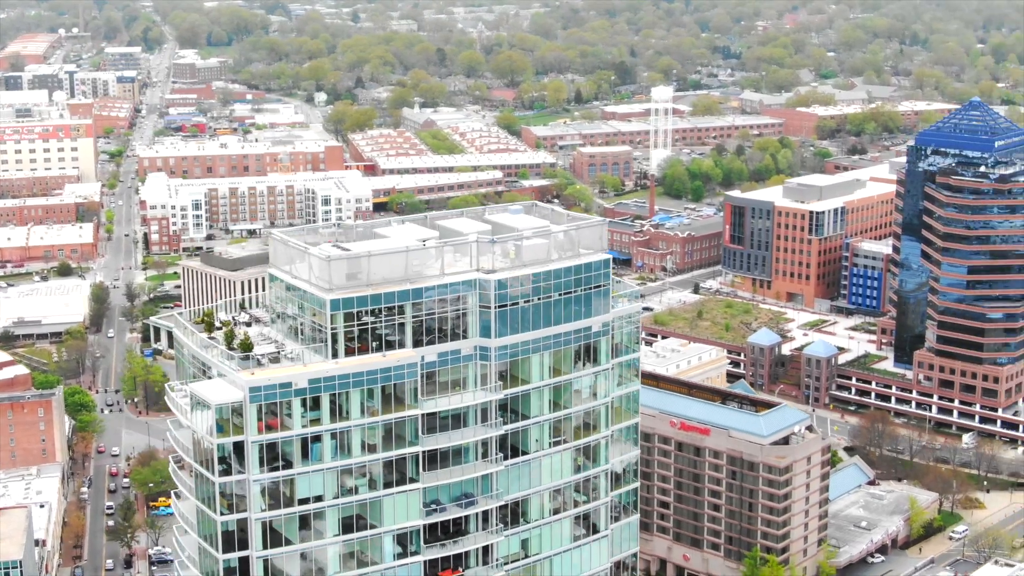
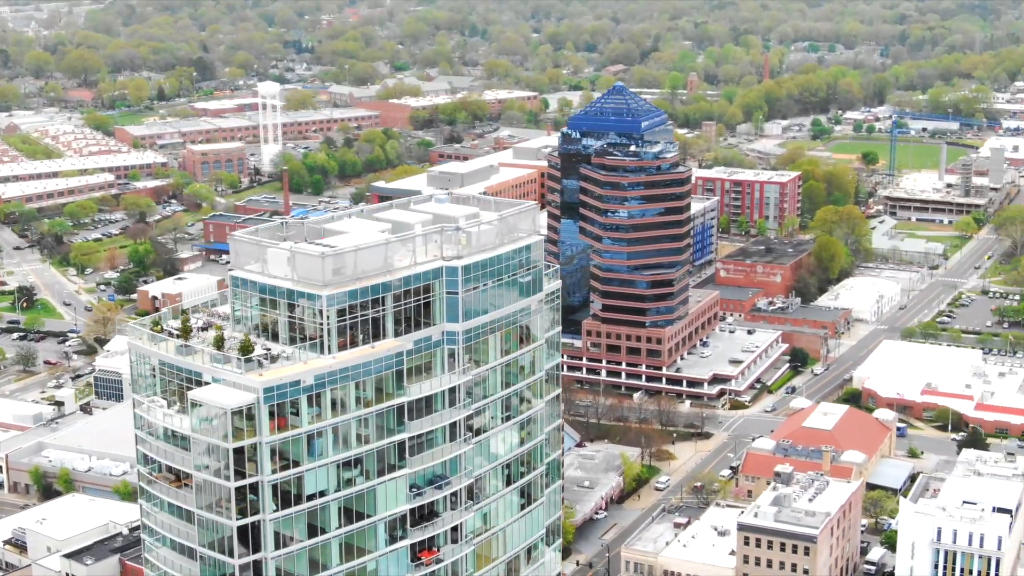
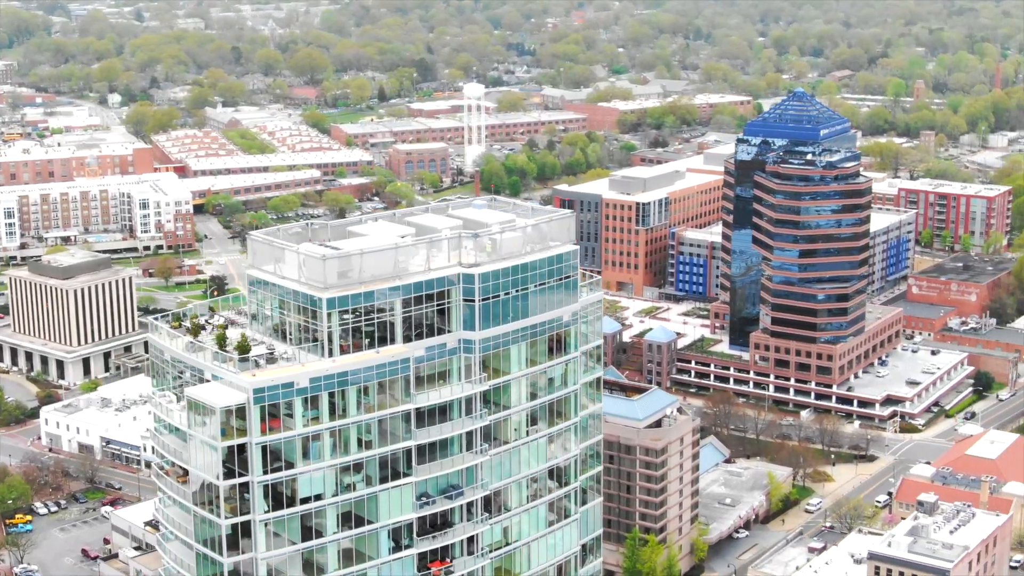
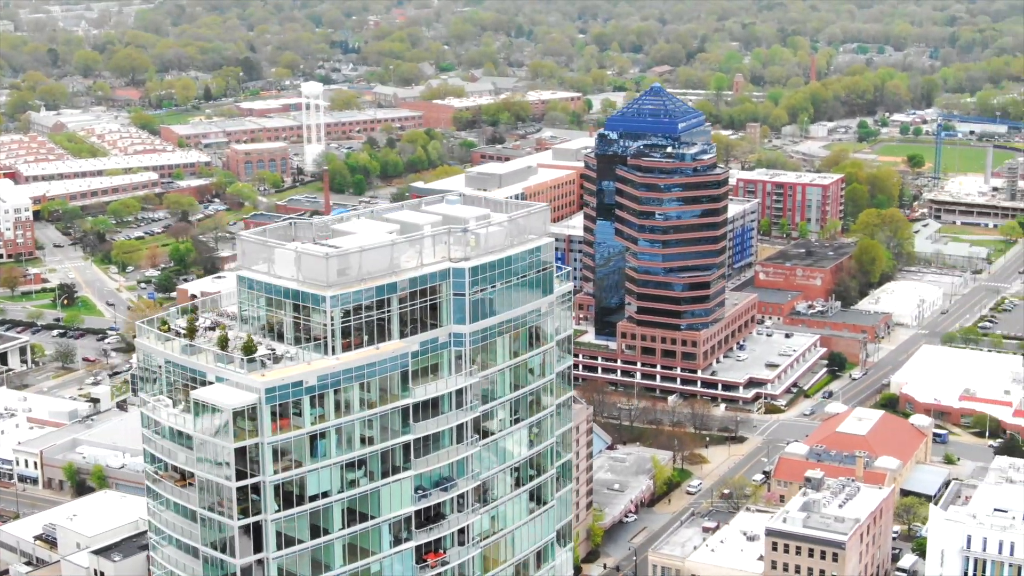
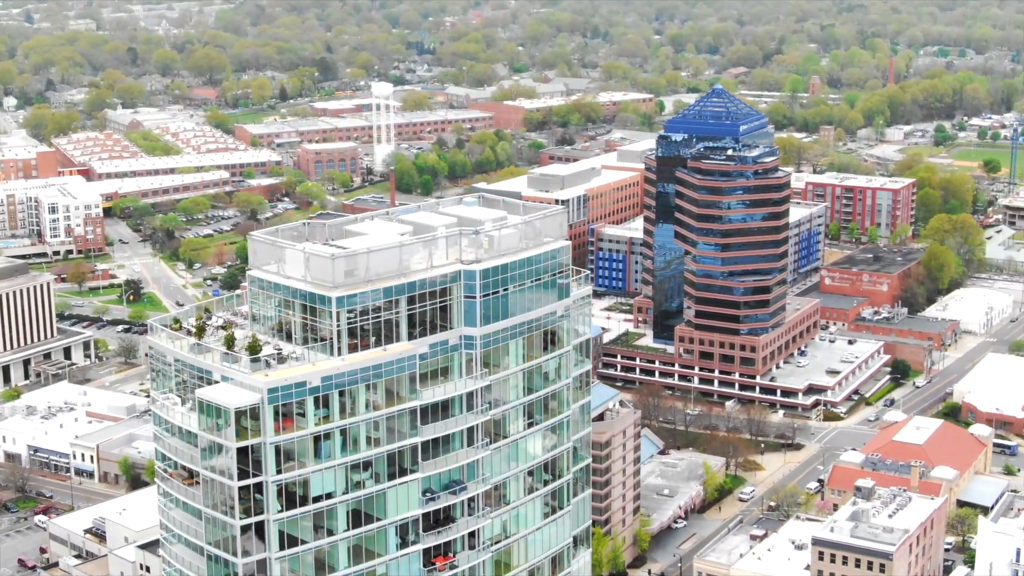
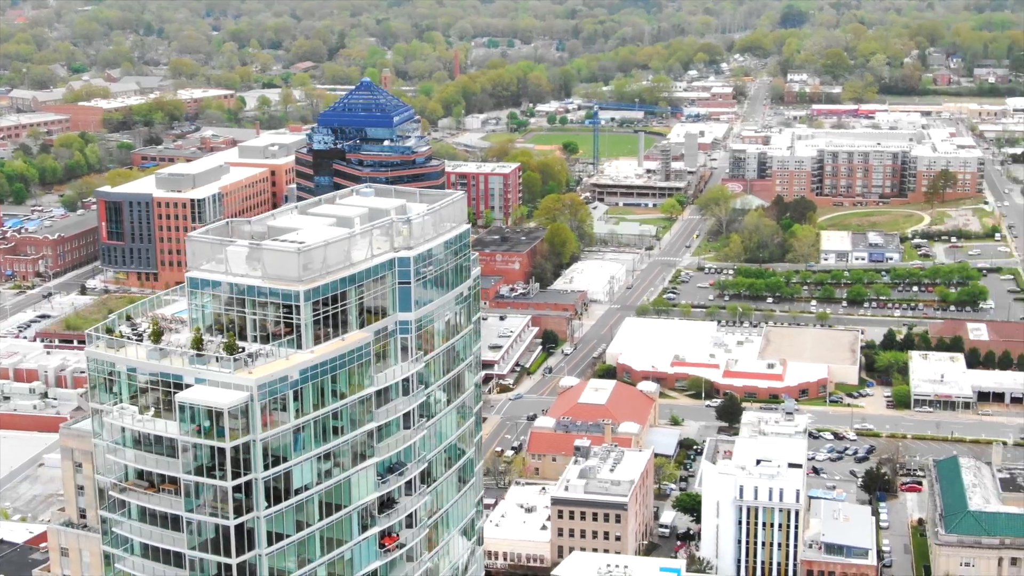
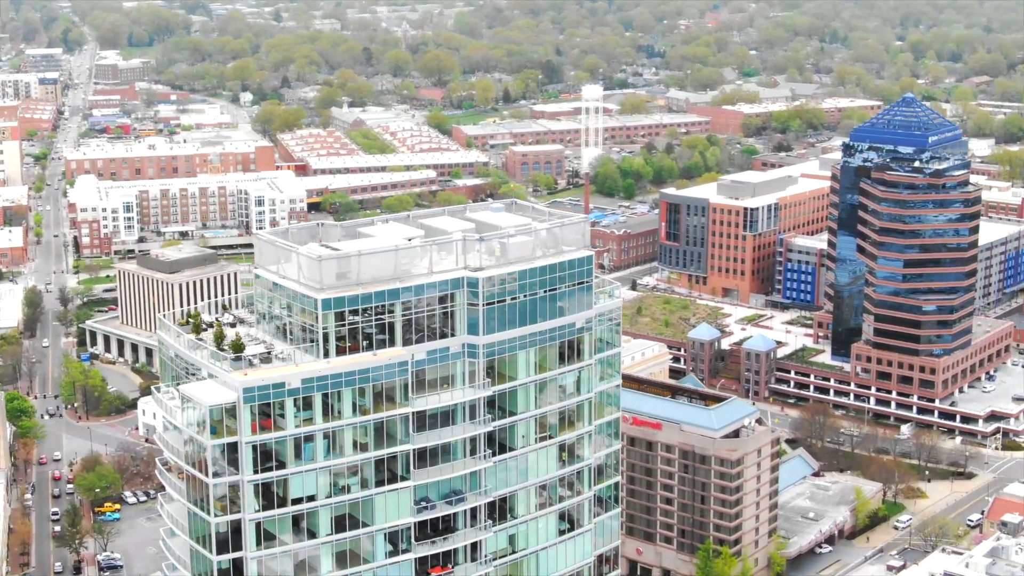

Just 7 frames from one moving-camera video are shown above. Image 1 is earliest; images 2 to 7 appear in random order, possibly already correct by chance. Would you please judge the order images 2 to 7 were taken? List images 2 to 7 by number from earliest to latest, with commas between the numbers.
7, 3, 5, 4, 2, 6
